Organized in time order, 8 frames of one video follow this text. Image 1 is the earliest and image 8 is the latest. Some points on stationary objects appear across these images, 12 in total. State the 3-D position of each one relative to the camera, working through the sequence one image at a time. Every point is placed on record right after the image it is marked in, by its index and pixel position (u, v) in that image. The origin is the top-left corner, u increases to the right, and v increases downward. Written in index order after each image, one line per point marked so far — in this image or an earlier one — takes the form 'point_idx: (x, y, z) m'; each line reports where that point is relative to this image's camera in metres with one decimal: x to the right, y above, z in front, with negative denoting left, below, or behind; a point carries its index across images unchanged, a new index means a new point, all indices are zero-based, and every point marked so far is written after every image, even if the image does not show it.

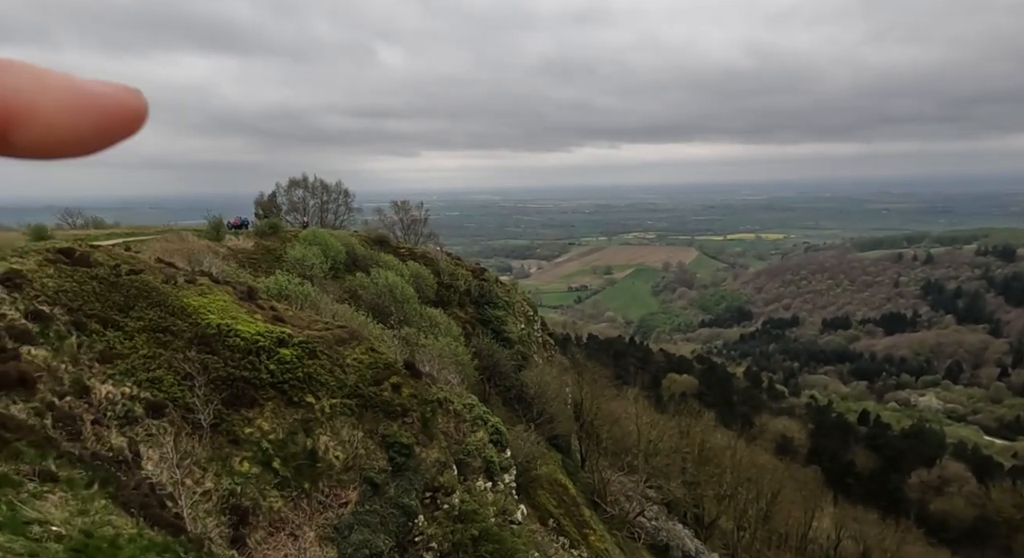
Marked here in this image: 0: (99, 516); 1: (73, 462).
0: (-9.5, -5.5, +15.3) m
1: (-11.0, -4.6, +16.6) m
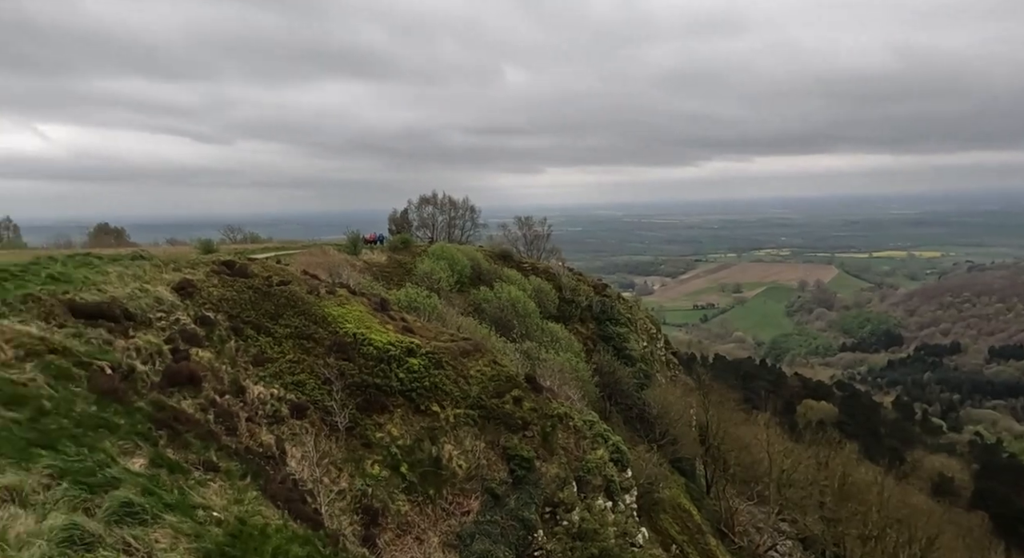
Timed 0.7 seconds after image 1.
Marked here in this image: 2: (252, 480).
0: (-6.6, -5.7, +16.8) m
1: (-7.8, -4.9, +18.4) m
2: (-7.0, -5.4, +17.9) m
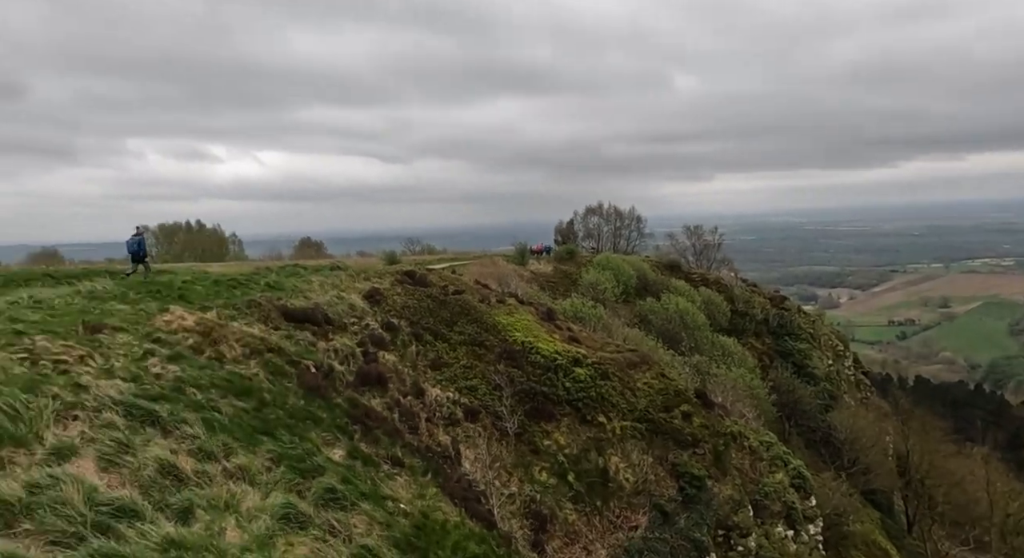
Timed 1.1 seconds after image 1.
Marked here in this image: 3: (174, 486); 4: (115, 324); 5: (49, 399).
0: (-2.1, -6.0, +17.9) m
1: (-2.9, -5.1, +19.7) m
2: (-2.3, -5.7, +19.1) m
3: (-5.6, -3.4, +10.9) m
4: (-11.7, -1.3, +19.3) m
5: (-8.5, -2.2, +11.9) m
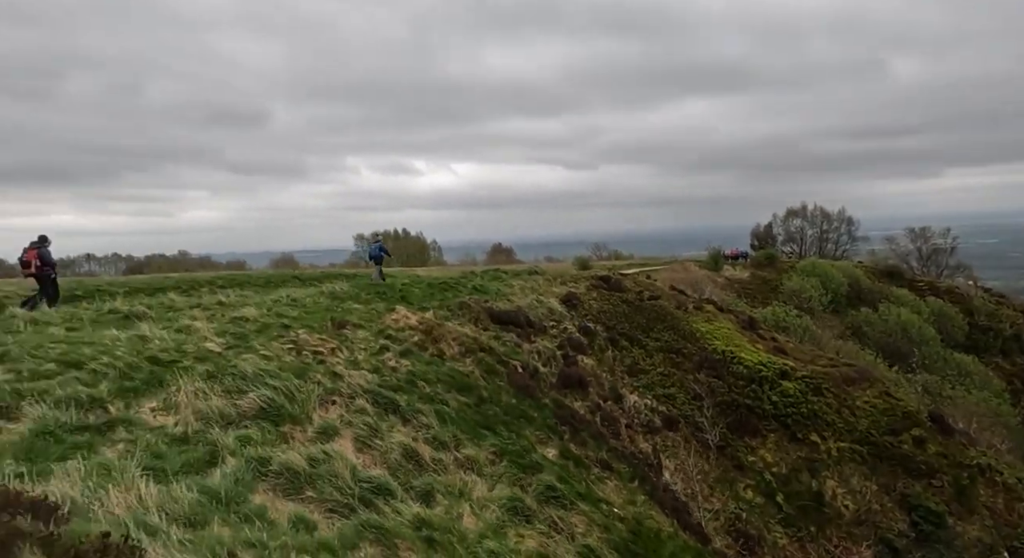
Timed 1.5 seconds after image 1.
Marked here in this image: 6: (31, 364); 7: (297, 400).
0: (+3.5, -6.1, +17.7) m
1: (+3.3, -5.3, +19.7) m
2: (+3.7, -5.8, +18.9) m
3: (-1.8, -3.5, +12.0) m
4: (-5.2, -1.4, +21.7) m
5: (-4.2, -2.2, +13.8) m
6: (-9.7, -1.7, +13.6) m
7: (-4.3, -2.4, +13.1) m
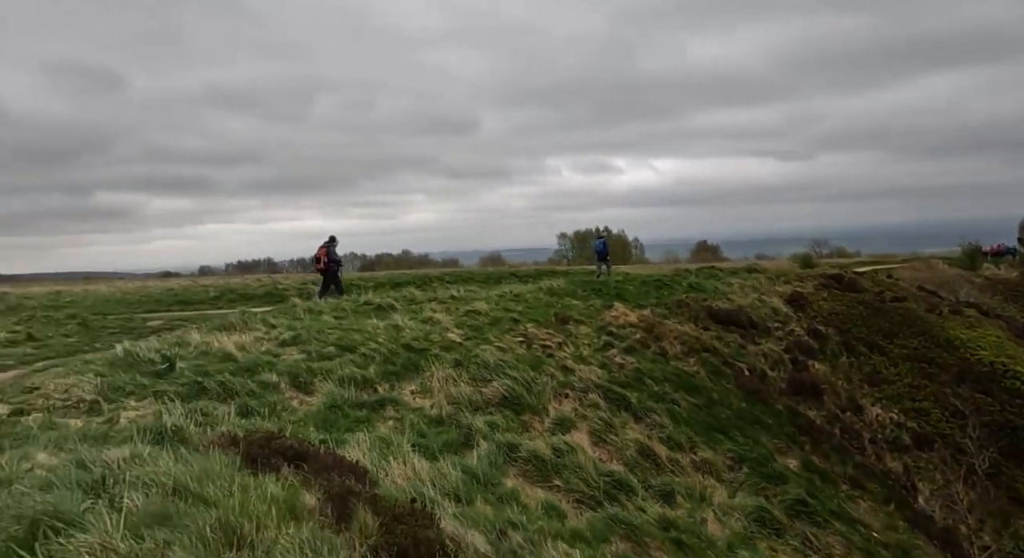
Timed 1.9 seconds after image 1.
0: (+9.2, -6.1, +15.6) m
1: (+9.6, -5.2, +17.6) m
2: (+9.8, -5.8, +16.7) m
3: (+2.5, -3.4, +11.8) m
4: (+2.2, -1.2, +22.1) m
5: (+0.7, -2.1, +14.2) m
6: (-4.6, -1.6, +15.7) m
7: (+0.5, -2.3, +13.6) m
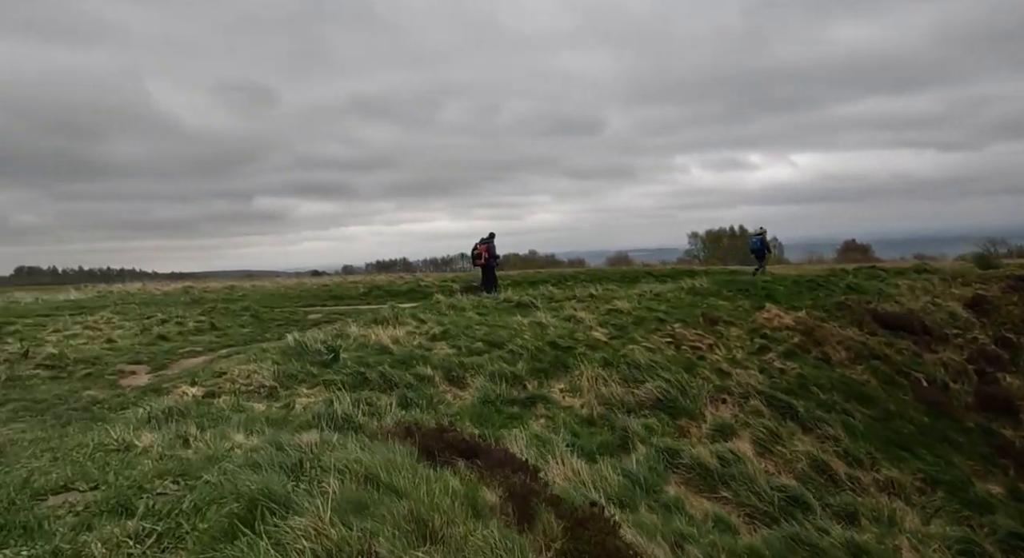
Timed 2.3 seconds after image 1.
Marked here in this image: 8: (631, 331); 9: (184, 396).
0: (+12.4, -6.1, +13.3) m
1: (+13.2, -5.3, +15.2) m
2: (+13.2, -5.8, +14.3) m
3: (+5.1, -3.4, +10.8) m
4: (+6.8, -1.2, +21.0) m
5: (+3.9, -2.1, +13.5) m
6: (-1.1, -1.5, +16.0) m
7: (+3.5, -2.3, +13.0) m
8: (+3.2, -1.4, +17.9) m
9: (-5.8, -2.1, +11.7) m
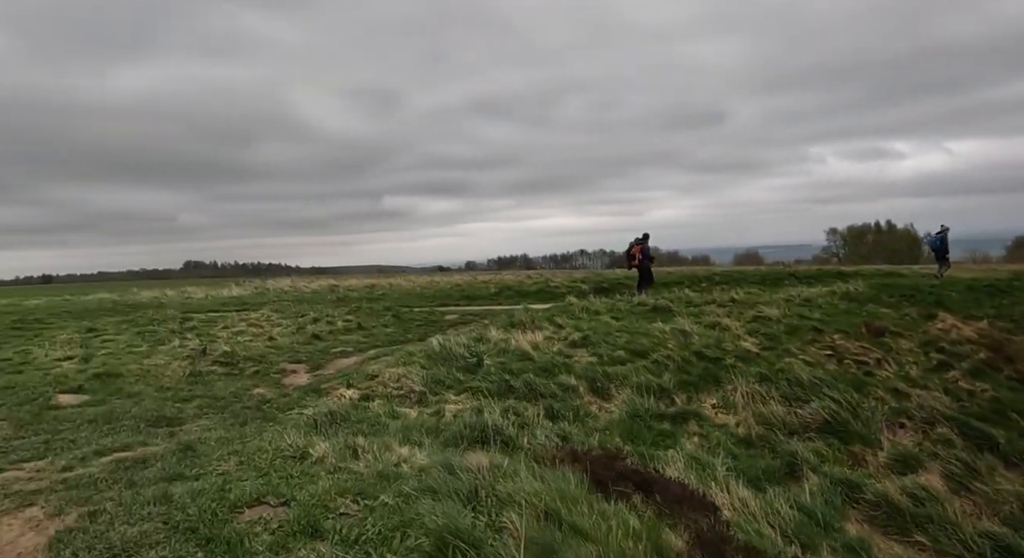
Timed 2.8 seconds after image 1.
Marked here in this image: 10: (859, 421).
0: (+15.1, -6.4, +10.5) m
1: (+16.2, -5.5, +12.2) m
2: (+16.0, -6.1, +11.3) m
3: (+7.4, -3.6, +9.3) m
4: (+10.9, -1.4, +19.1) m
5: (+6.7, -2.3, +12.3) m
6: (+2.3, -1.7, +15.6) m
7: (+6.2, -2.5, +11.8) m
8: (+6.8, -1.6, +16.6) m
9: (-3.1, -2.2, +12.2) m
10: (+6.1, -2.5, +11.7) m
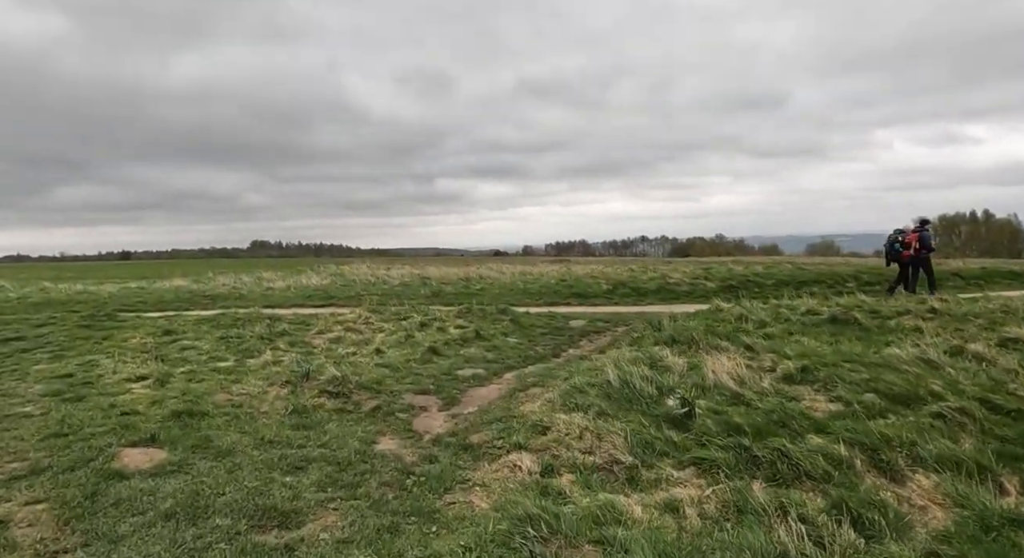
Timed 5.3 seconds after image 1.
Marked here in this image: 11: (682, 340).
0: (+18.0, -7.0, +5.2) m
1: (+19.2, -6.1, +6.8) m
2: (+18.9, -6.7, +5.9) m
3: (+10.3, -4.1, +4.6) m
4: (+14.6, -1.7, +13.9) m
5: (+9.8, -2.7, +7.6) m
6: (+5.7, -1.9, +11.2) m
7: (+9.3, -2.9, +7.1) m
8: (+10.4, -1.9, +11.9) m
9: (0.0, -2.4, +8.4) m
10: (+9.2, -2.9, +7.0) m
11: (+4.1, -1.5, +16.1) m
